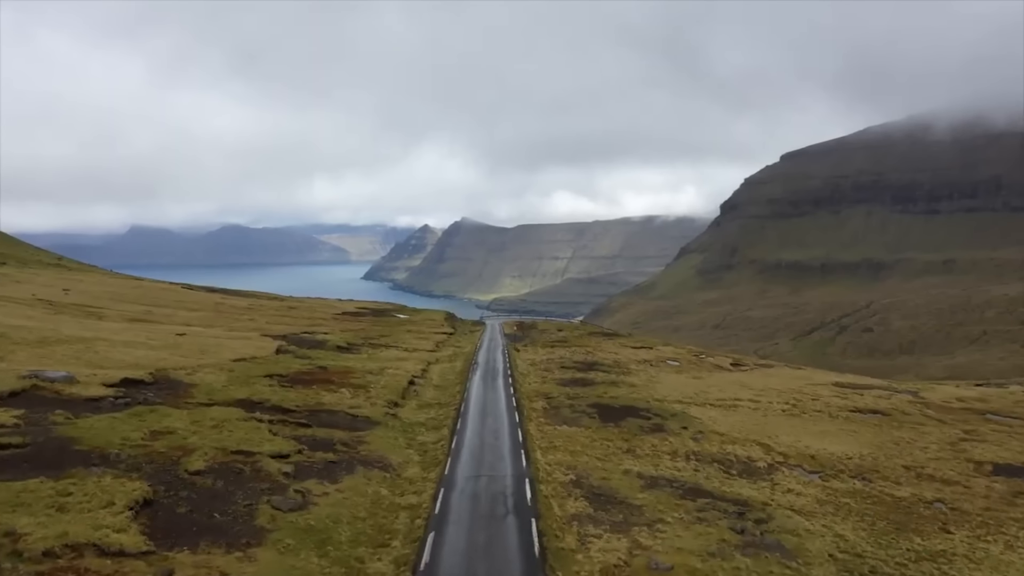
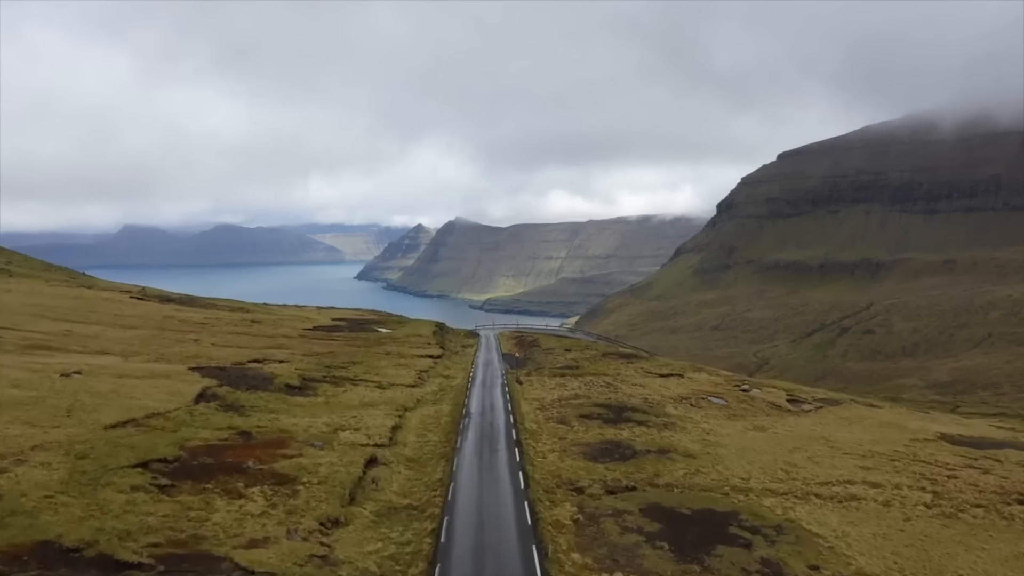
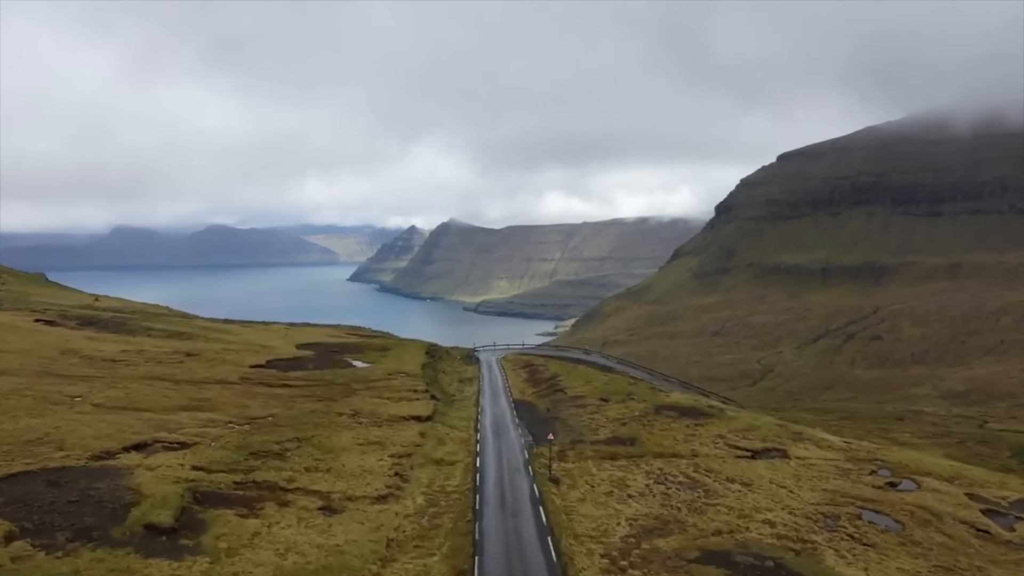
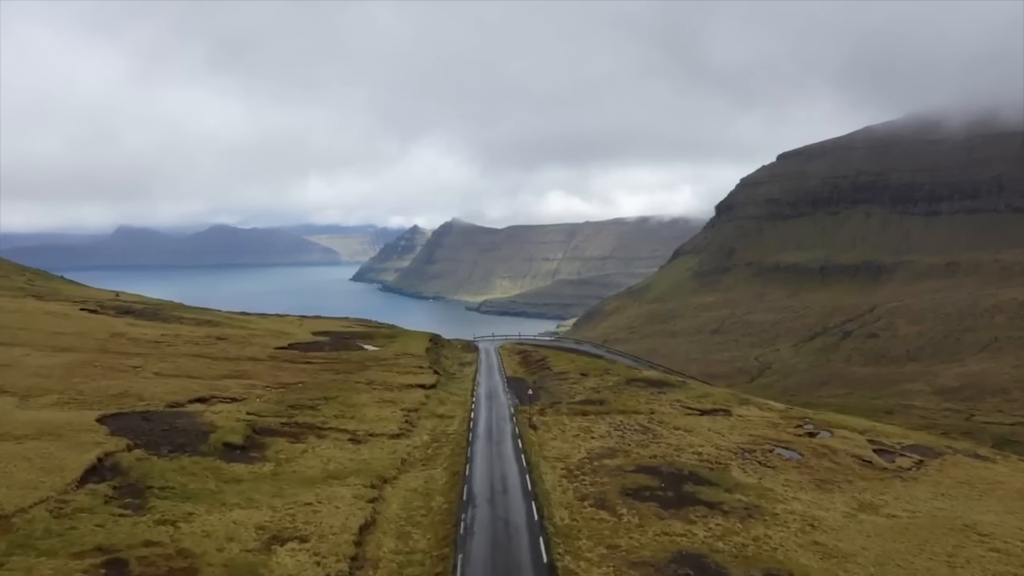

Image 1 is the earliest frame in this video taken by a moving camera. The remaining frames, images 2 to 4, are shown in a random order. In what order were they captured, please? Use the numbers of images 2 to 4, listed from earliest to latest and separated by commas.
2, 4, 3
